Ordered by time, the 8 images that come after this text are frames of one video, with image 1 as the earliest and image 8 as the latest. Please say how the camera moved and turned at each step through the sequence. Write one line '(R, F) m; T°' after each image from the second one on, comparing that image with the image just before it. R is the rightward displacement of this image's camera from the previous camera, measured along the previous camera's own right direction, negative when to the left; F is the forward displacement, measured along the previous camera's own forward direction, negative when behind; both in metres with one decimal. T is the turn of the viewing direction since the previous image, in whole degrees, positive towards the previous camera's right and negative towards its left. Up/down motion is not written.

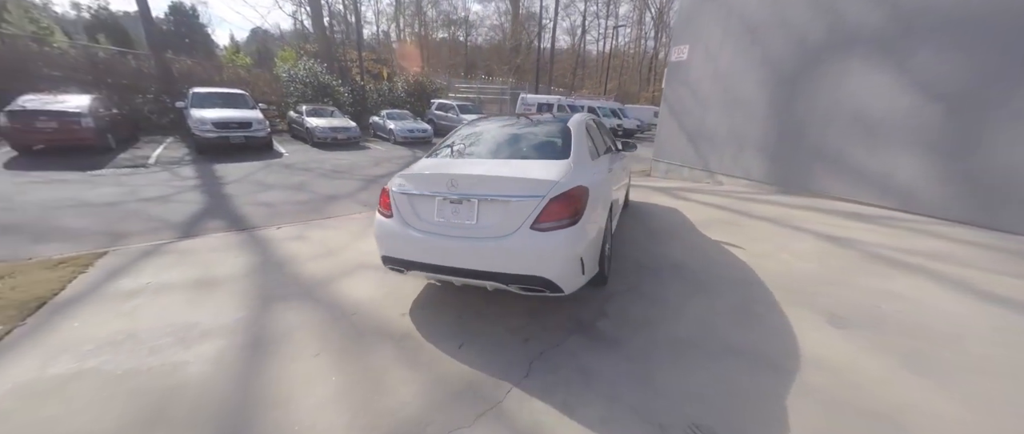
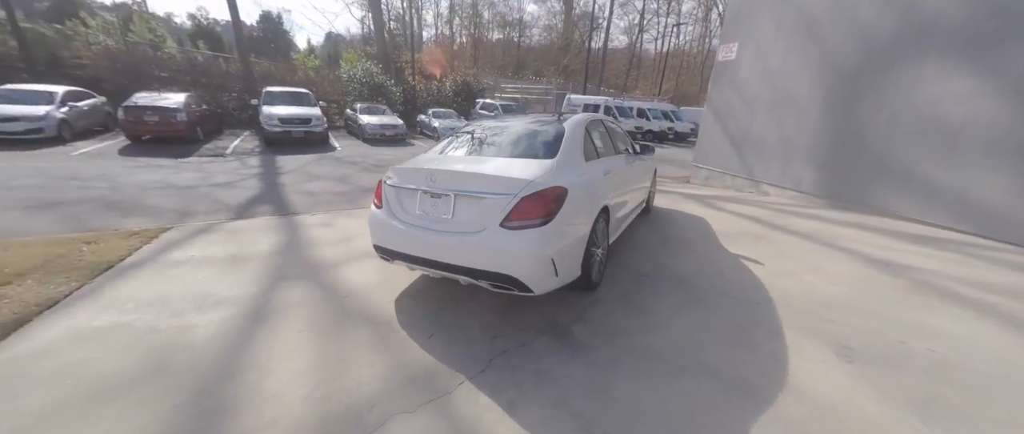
(+0.6, 0.0) m; -9°
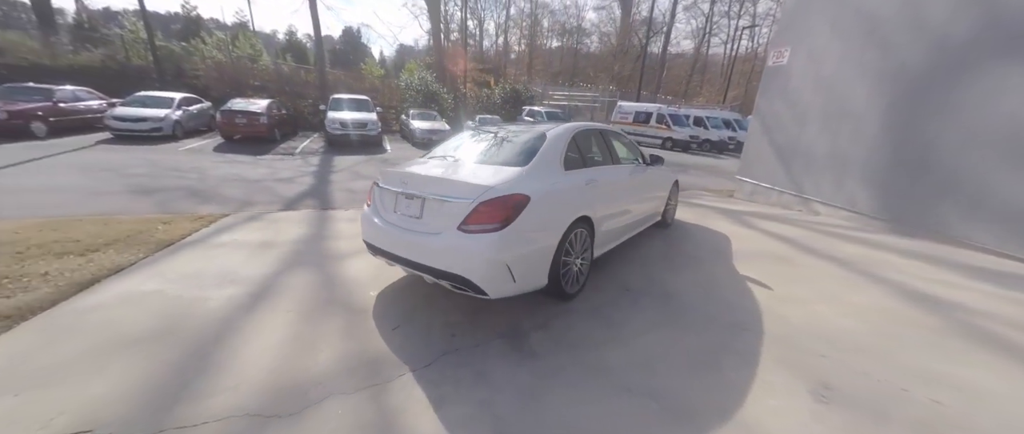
(+0.7, 0.0) m; -10°
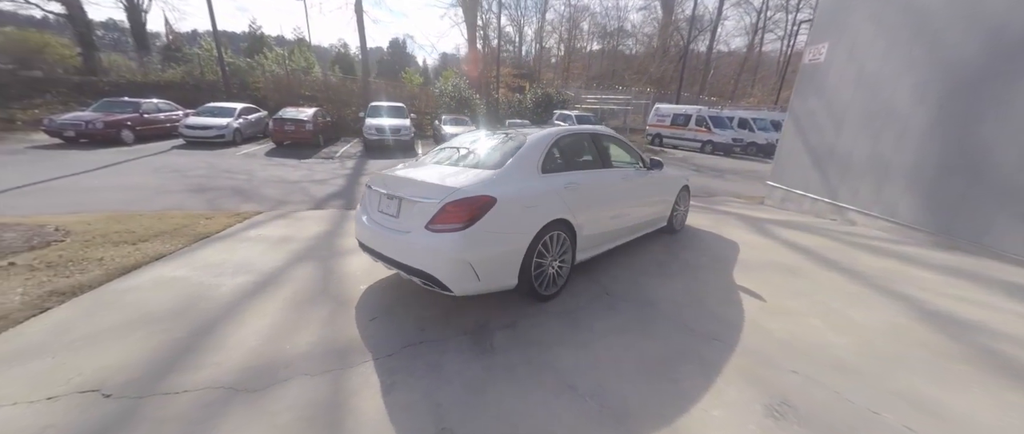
(+0.6, 0.0) m; -7°
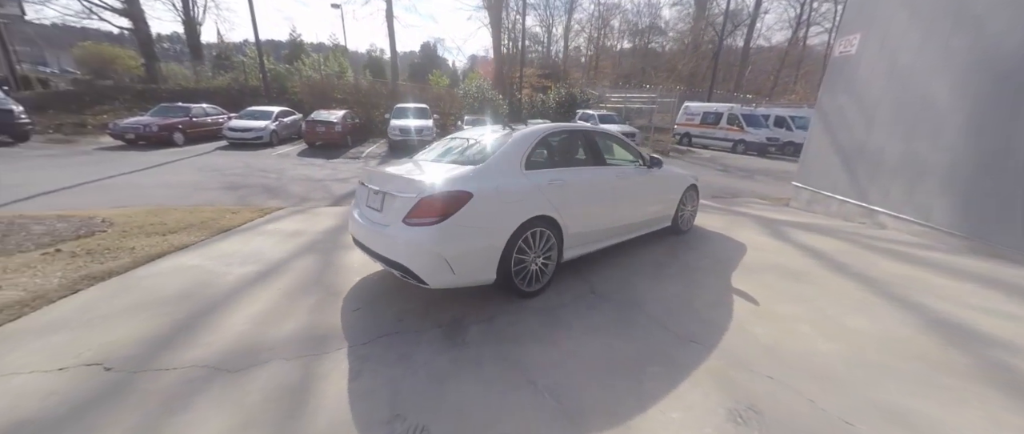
(+0.4, 0.0) m; -5°
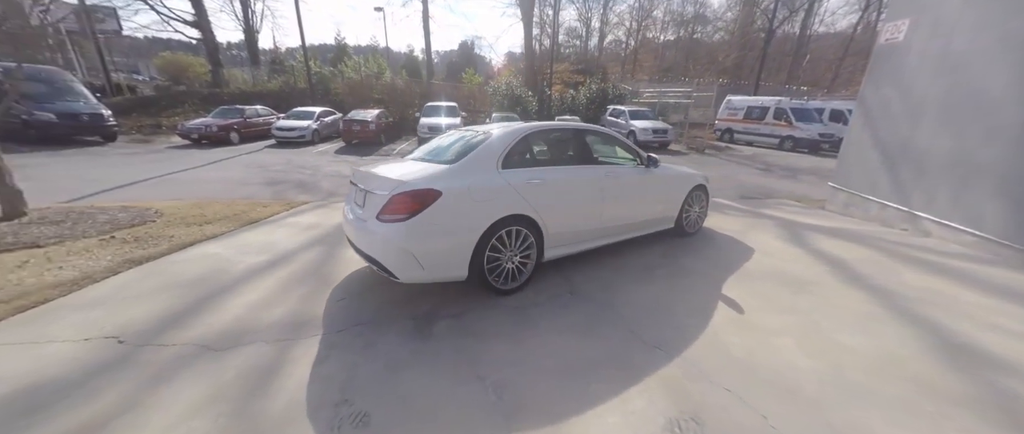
(+0.6, 0.0) m; -7°
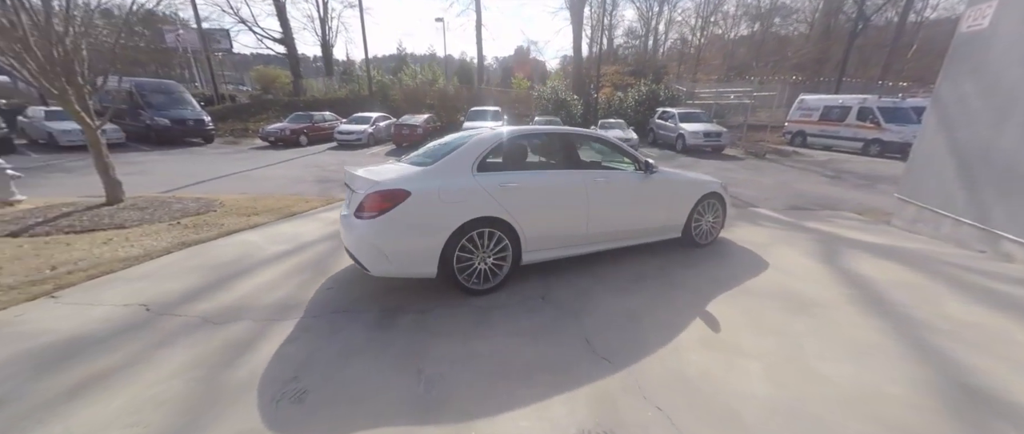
(+0.8, +0.1) m; -10°
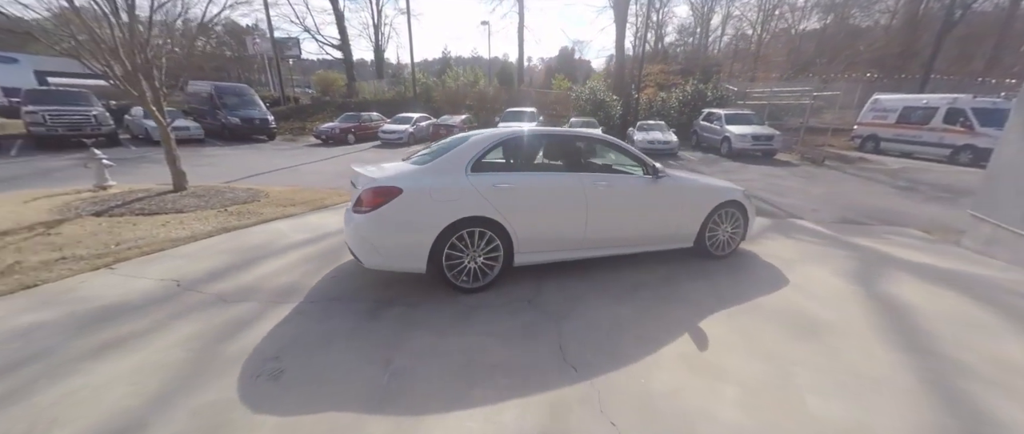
(+0.5, +0.1) m; -7°
